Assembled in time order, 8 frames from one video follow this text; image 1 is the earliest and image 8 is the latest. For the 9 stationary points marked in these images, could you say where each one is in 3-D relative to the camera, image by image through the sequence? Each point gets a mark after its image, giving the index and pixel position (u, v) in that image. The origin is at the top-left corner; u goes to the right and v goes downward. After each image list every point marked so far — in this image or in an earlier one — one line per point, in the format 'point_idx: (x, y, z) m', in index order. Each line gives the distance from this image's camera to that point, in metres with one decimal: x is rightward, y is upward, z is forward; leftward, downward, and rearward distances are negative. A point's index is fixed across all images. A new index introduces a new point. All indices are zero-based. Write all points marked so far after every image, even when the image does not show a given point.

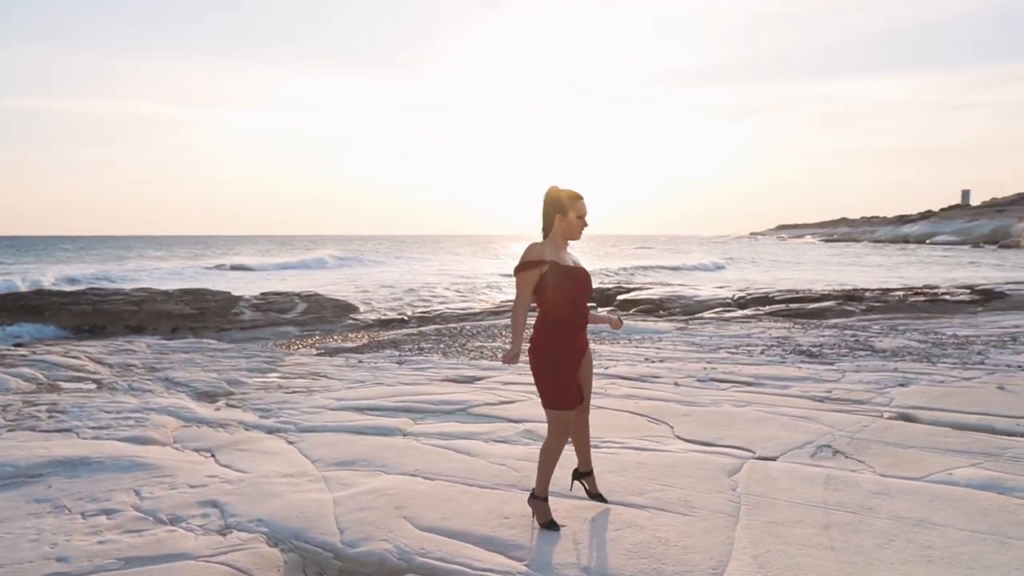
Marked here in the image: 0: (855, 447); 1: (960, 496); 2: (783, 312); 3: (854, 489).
0: (+2.8, -1.3, +5.8) m
1: (+2.9, -1.3, +4.6) m
2: (+6.9, -0.6, +18.3) m
3: (+2.3, -1.3, +4.7) m
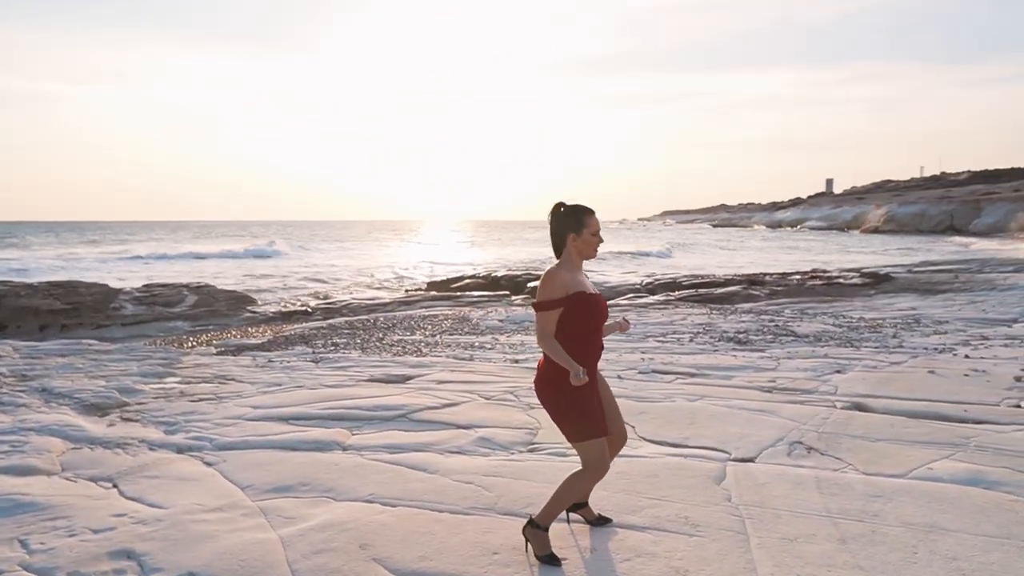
0: (+2.5, -1.2, +5.6) m
1: (+2.8, -1.3, +4.4) m
2: (+4.7, -0.2, +18.6) m
3: (+2.1, -1.3, +4.5) m
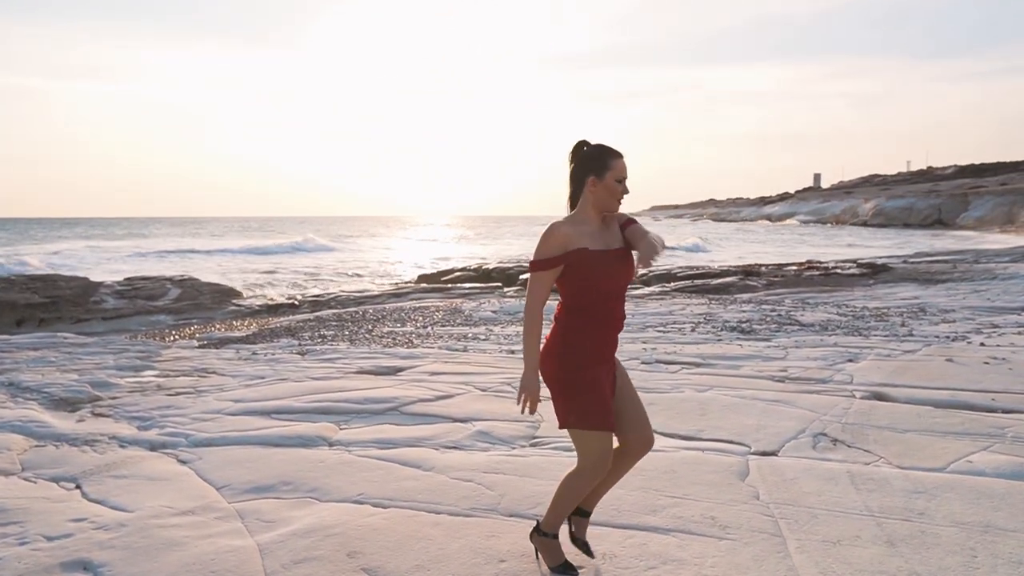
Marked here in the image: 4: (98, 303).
0: (+2.5, -1.1, +5.2) m
1: (+2.8, -1.1, +4.1) m
2: (+4.5, 0.0, +18.2) m
3: (+2.1, -1.1, +4.1) m
4: (-11.2, -0.4, +19.3) m
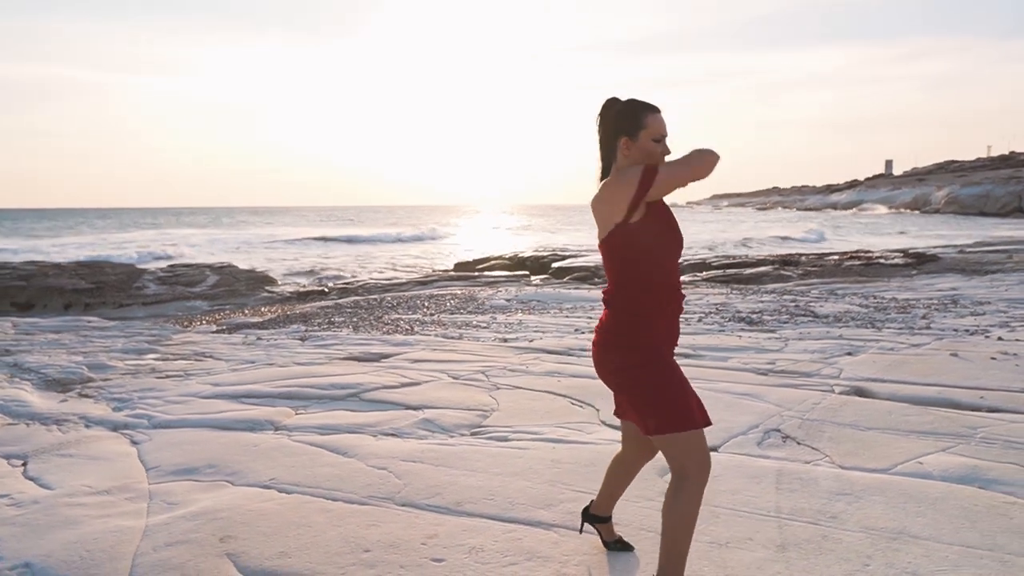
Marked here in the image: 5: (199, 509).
0: (+2.0, -1.0, +4.9) m
1: (+2.2, -1.1, +3.8) m
2: (+5.2, +0.2, +17.7) m
3: (+1.6, -1.1, +3.8) m
4: (-10.4, 0.0, +20.0) m
5: (-1.6, -1.2, +3.7) m
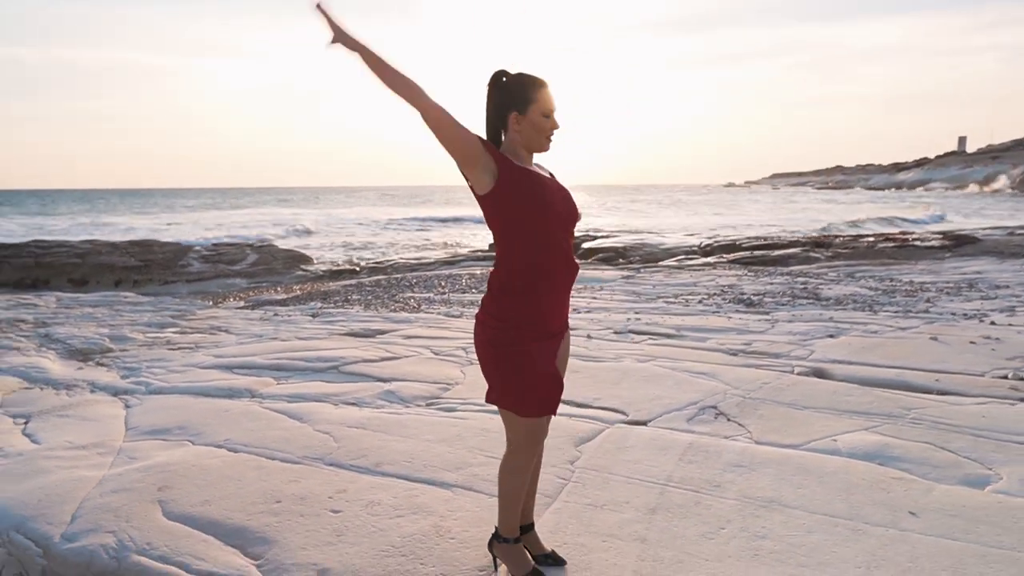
0: (+1.6, -0.9, +5.1) m
1: (+1.8, -1.0, +3.9) m
2: (+5.7, +0.7, +17.6) m
3: (+1.1, -1.0, +4.0) m
4: (-9.7, +0.7, +21.0) m
5: (-2.1, -1.0, +4.2) m
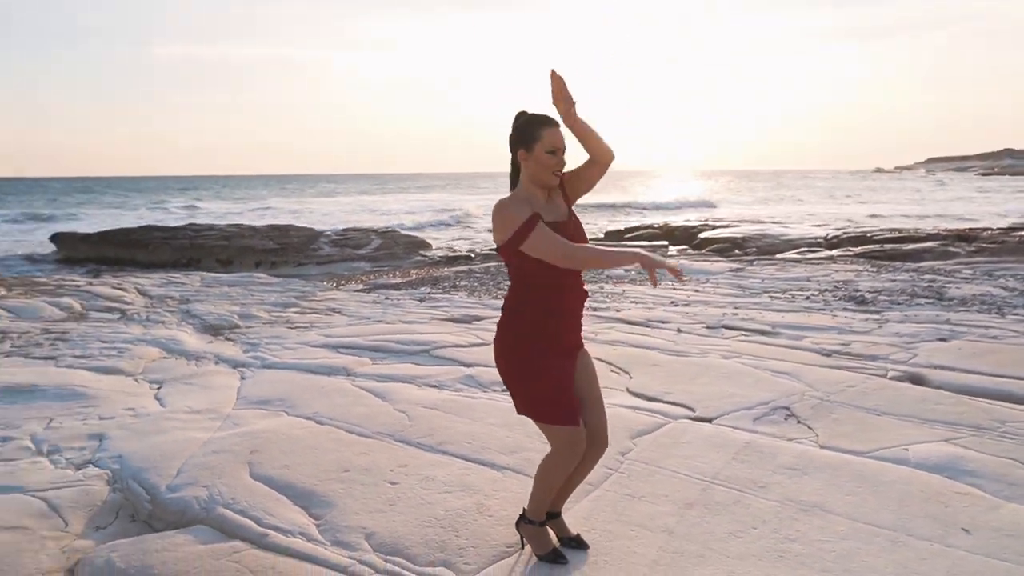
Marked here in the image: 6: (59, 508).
0: (+2.1, -0.9, +5.0) m
1: (+2.0, -1.0, +3.8) m
2: (+8.3, +0.8, +16.5) m
3: (+1.4, -1.0, +4.0) m
4: (-6.2, +1.2, +22.6) m
5: (-1.7, -0.9, +4.7) m
6: (-2.3, -1.1, +3.6) m
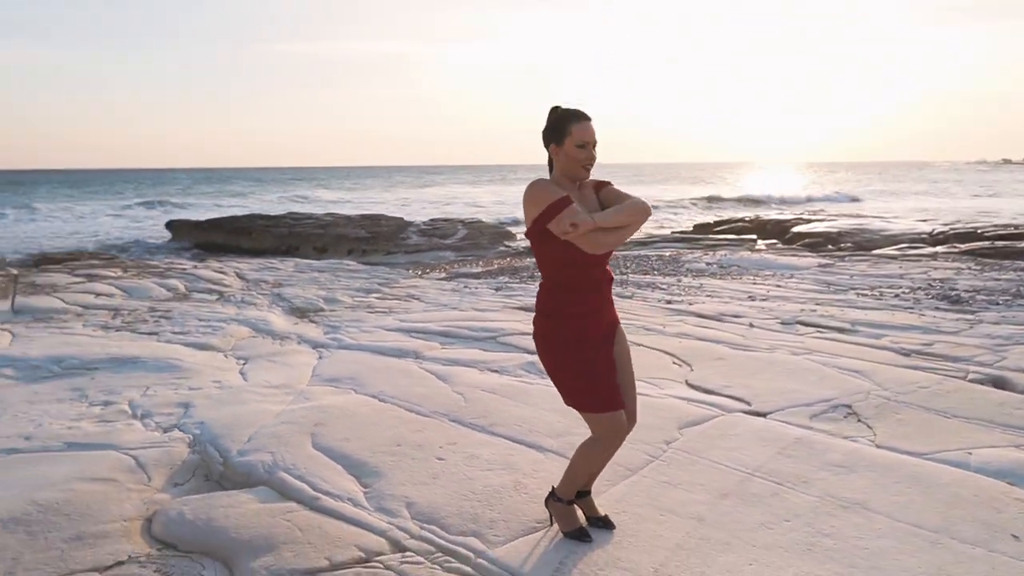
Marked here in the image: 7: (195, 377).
0: (+2.5, -0.8, +4.8) m
1: (+2.2, -1.0, +3.7) m
2: (+10.1, +0.8, +15.5) m
3: (+1.7, -0.9, +4.0) m
4: (-3.5, +1.6, +23.3) m
5: (-1.4, -0.8, +5.1) m
6: (-2.1, -1.0, +4.0) m
7: (-2.7, -0.7, +6.0) m
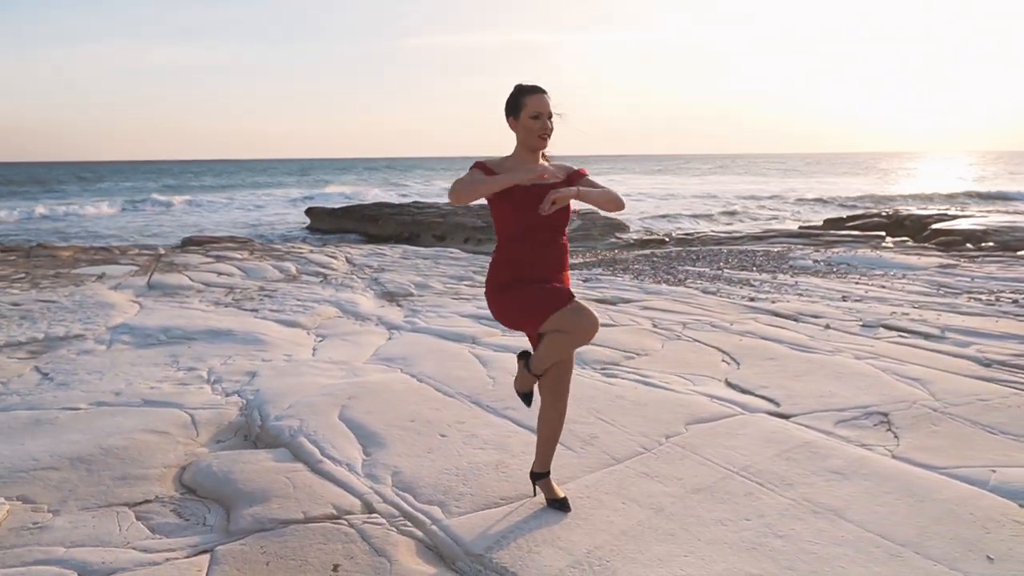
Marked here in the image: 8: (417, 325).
0: (+2.6, -0.8, +4.6) m
1: (+2.1, -1.0, +3.5) m
2: (+12.1, +0.6, +13.6) m
3: (+1.6, -0.9, +3.9) m
4: (+0.2, +2.0, +23.8) m
5: (-1.2, -0.7, +5.5) m
6: (-2.0, -0.9, +4.6) m
7: (-2.2, -0.6, +6.7) m
8: (-1.1, -0.4, +8.2) m
